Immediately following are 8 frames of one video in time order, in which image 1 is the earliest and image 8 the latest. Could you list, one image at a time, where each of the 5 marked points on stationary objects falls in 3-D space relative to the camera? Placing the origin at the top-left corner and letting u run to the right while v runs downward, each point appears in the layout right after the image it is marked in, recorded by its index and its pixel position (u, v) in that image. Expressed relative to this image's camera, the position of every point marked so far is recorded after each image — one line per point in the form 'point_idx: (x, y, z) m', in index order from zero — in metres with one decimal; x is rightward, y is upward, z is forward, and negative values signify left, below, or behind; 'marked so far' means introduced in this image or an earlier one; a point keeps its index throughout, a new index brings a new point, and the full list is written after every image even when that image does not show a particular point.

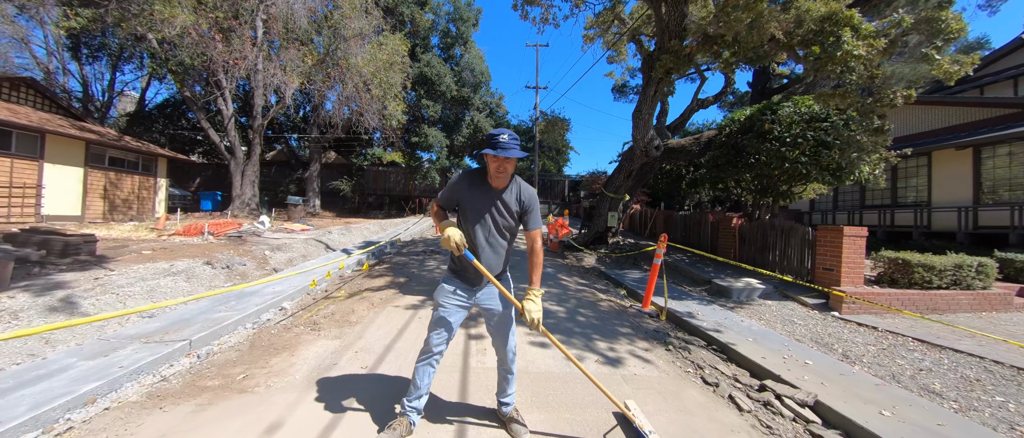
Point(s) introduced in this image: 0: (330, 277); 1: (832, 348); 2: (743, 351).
0: (-3.7, -1.2, +6.5) m
1: (+4.4, -1.8, +4.4) m
2: (+2.7, -1.5, +3.7) m
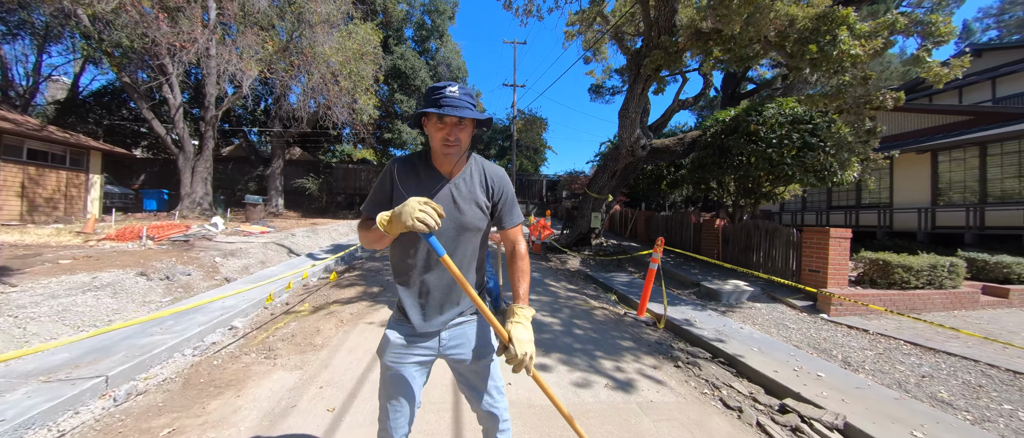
0: (-4.0, -1.3, +5.7) m
1: (+4.3, -1.8, +4.2) m
2: (+2.6, -1.6, +3.4) m
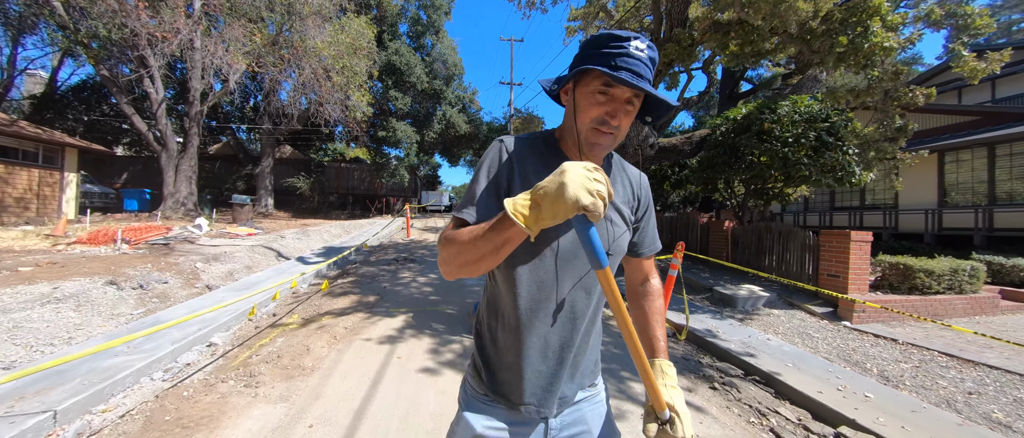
0: (-3.9, -1.3, +5.3) m
1: (+4.4, -1.8, +4.0) m
2: (+2.8, -1.6, +3.1) m
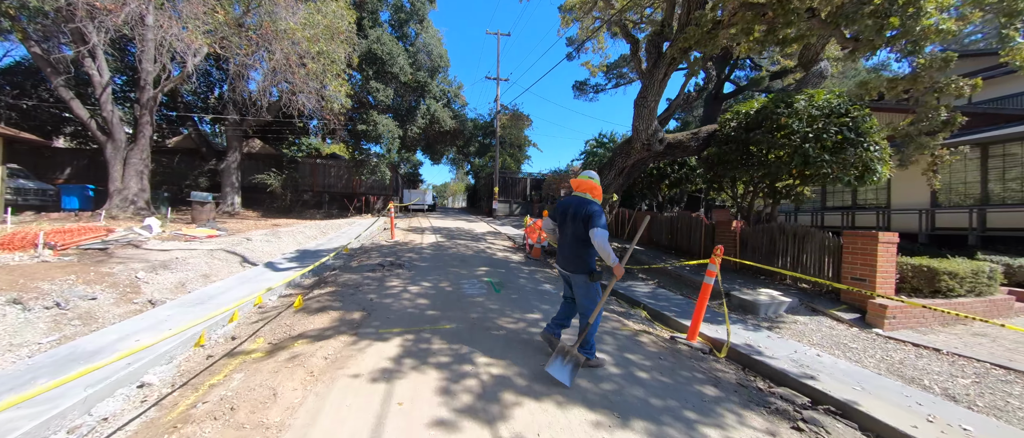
0: (-3.7, -1.3, +4.4) m
1: (+4.6, -1.9, +3.5) m
2: (+3.0, -1.6, +2.6) m
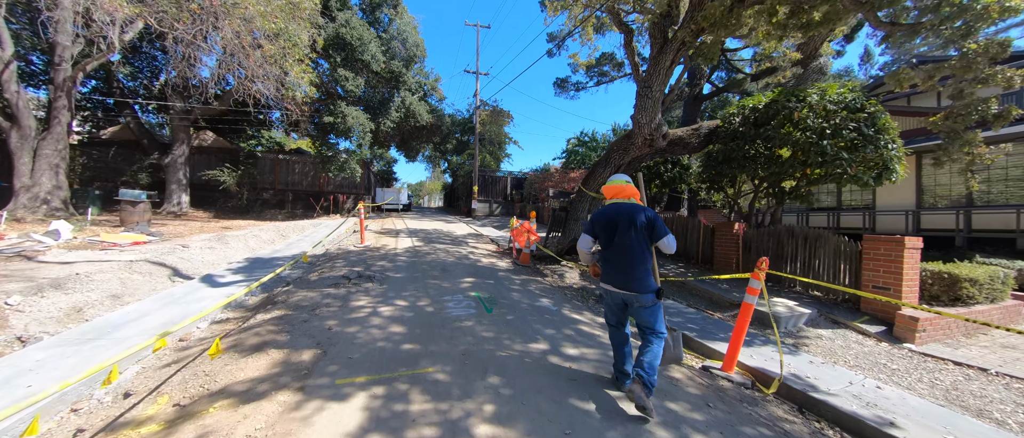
0: (-3.7, -1.4, +3.2) m
1: (+4.6, -1.9, +3.0) m
2: (+3.1, -1.7, +2.0) m
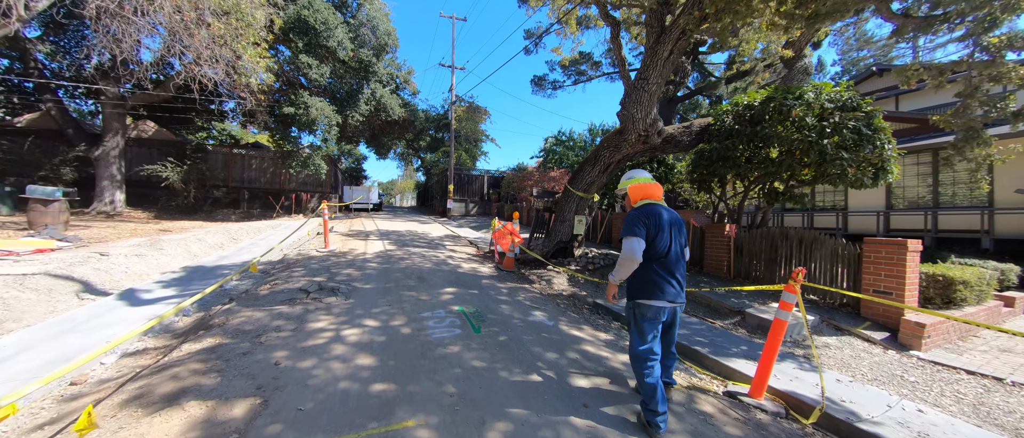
0: (-3.7, -1.5, +2.3) m
1: (+4.7, -2.0, +2.8) m
2: (+3.2, -1.7, +1.6) m
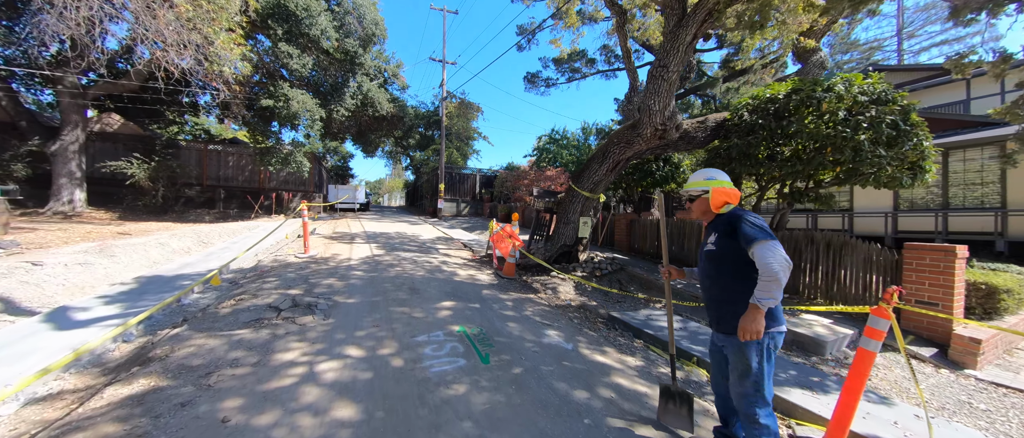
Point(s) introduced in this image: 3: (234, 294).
0: (-3.5, -1.5, +1.6) m
1: (+4.8, -2.0, +2.3) m
2: (+3.4, -1.8, +1.1) m
3: (-4.3, -1.2, +5.0) m
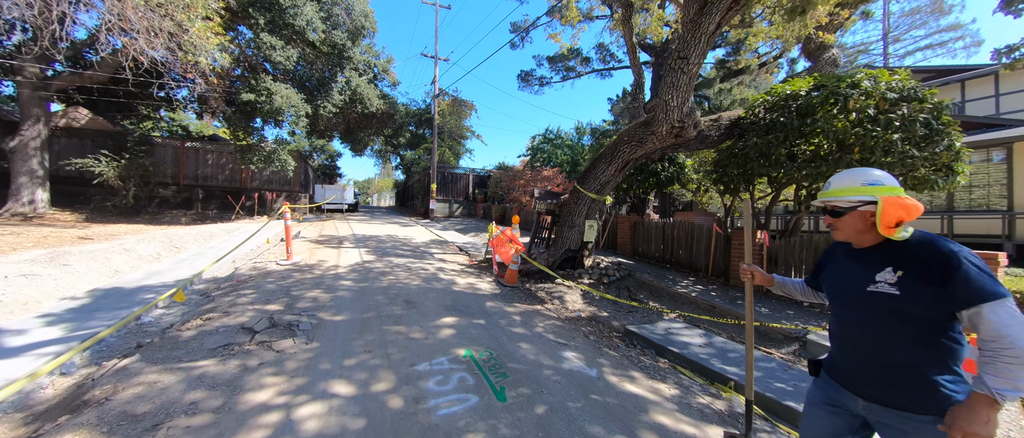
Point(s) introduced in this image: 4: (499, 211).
0: (-3.3, -1.6, +1.0) m
1: (+5.0, -2.1, +1.9) m
2: (+3.7, -1.9, +0.7) m
3: (-4.2, -1.2, +4.4) m
4: (-0.7, +0.5, +17.5) m
